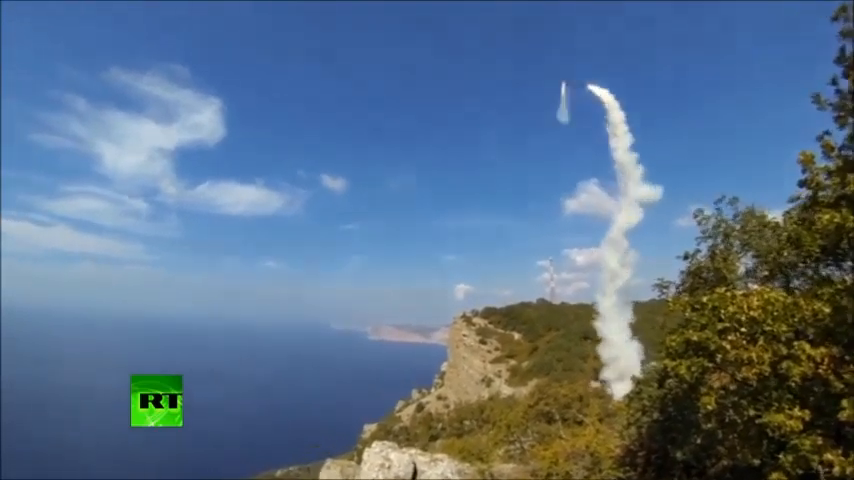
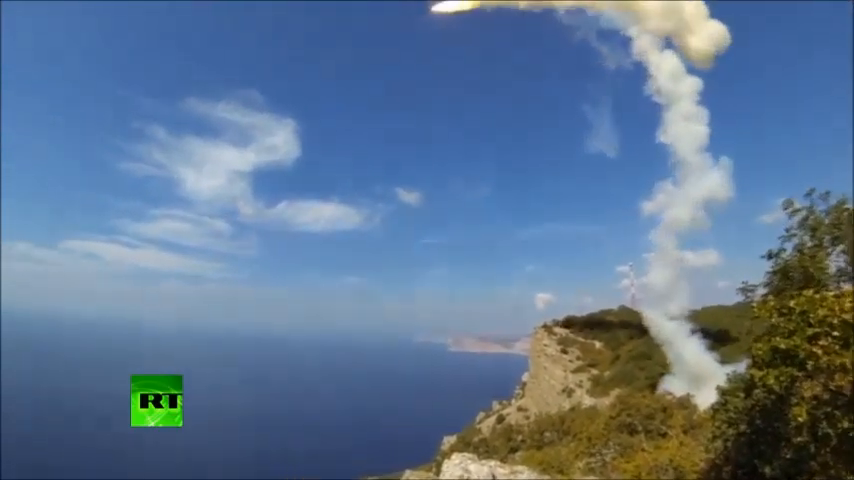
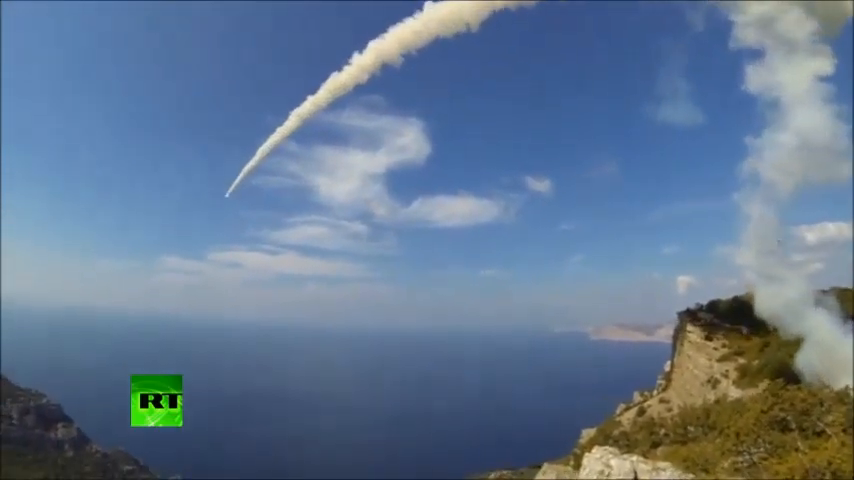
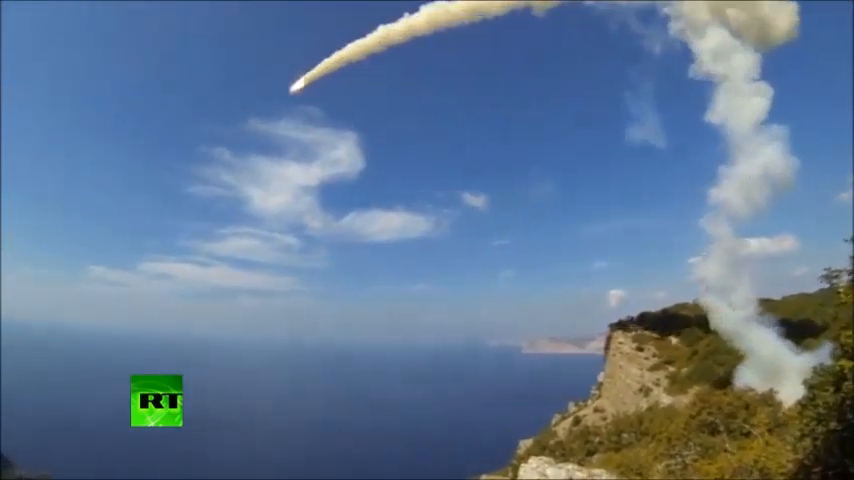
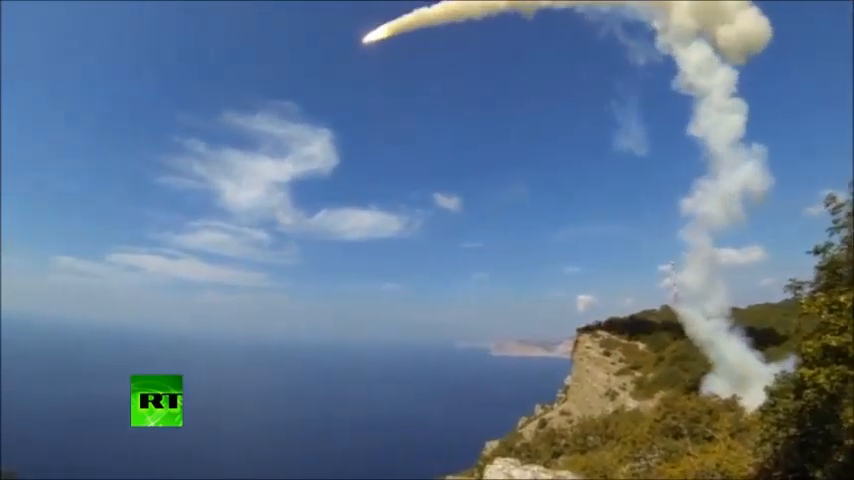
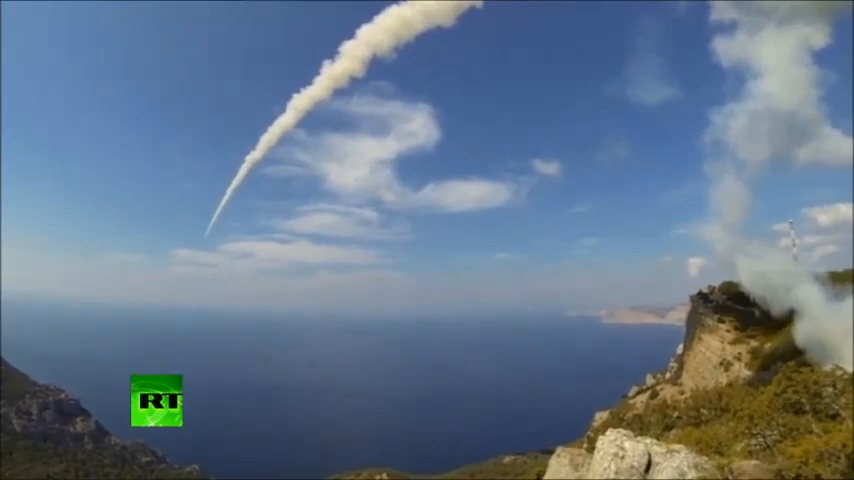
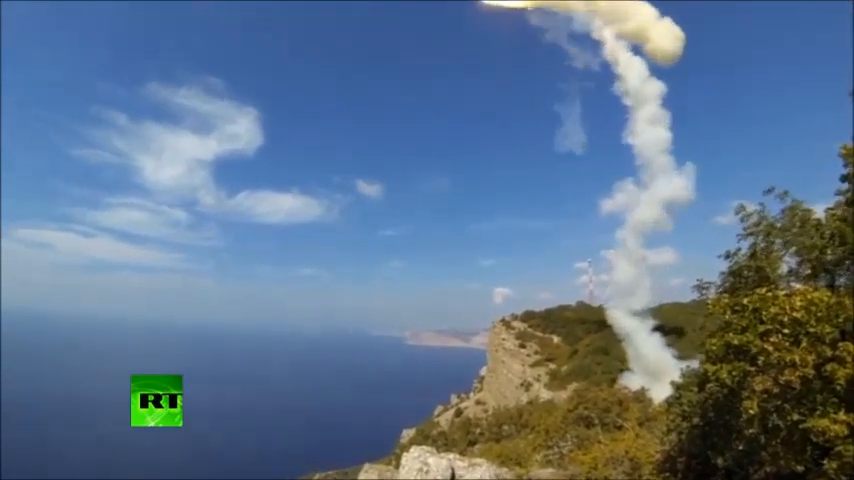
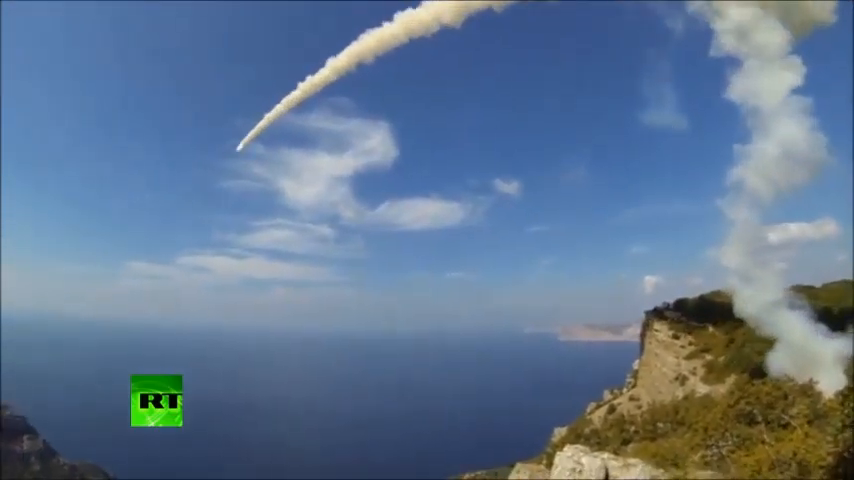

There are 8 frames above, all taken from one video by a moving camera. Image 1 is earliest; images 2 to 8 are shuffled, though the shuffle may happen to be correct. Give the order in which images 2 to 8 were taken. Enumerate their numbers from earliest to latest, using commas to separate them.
7, 2, 5, 4, 8, 3, 6
